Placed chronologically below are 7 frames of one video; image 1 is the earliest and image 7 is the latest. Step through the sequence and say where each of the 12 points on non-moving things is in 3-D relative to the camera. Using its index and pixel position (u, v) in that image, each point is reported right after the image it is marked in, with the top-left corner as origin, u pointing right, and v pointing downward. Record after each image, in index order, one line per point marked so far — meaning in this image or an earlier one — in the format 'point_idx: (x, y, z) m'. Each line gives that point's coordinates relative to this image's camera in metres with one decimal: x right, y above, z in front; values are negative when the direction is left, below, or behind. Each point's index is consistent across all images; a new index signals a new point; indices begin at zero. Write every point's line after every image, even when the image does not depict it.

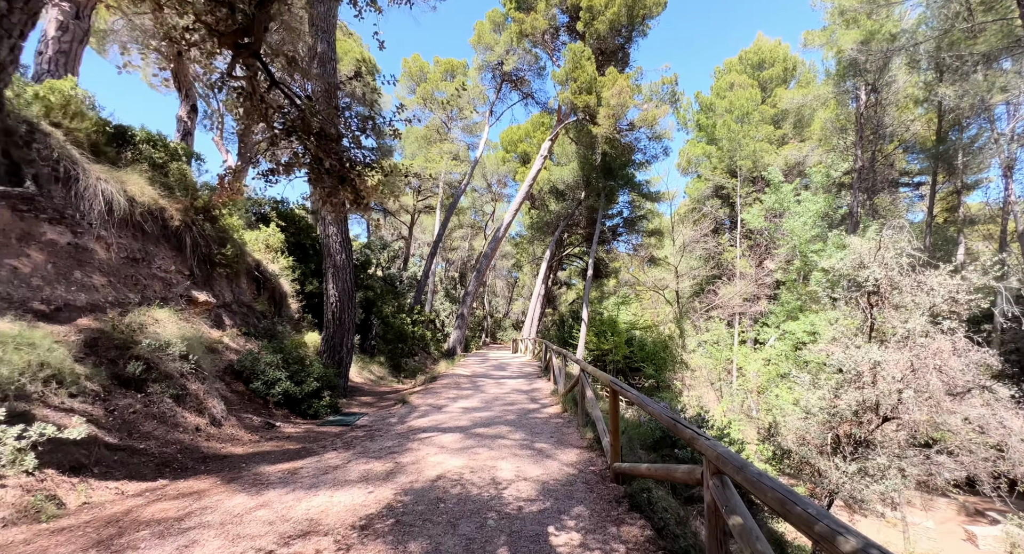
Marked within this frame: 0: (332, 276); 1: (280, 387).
0: (-2.7, 0.0, +6.4) m
1: (-2.6, -1.2, +4.7) m
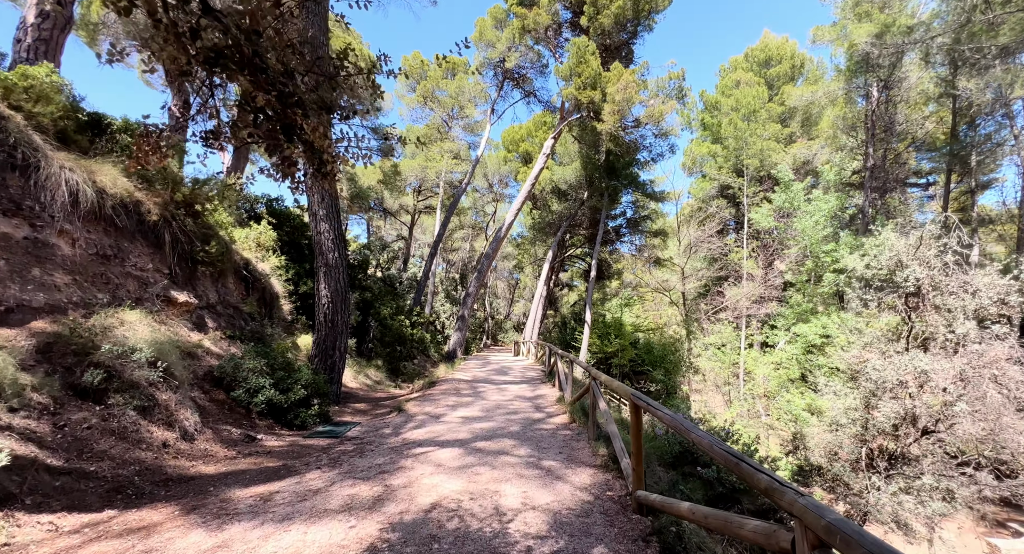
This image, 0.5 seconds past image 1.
0: (-2.7, 0.0, +6.0) m
1: (-2.5, -1.2, +4.4) m
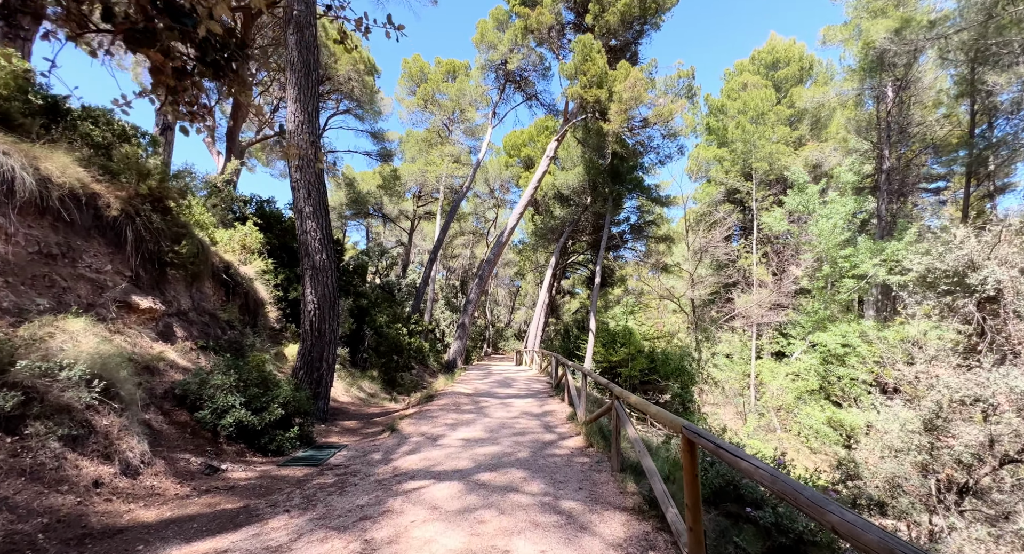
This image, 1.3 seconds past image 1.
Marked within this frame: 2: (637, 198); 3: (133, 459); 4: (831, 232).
0: (-2.6, 0.0, +5.5) m
1: (-2.5, -1.2, +3.8) m
2: (+5.5, +3.5, +18.9) m
3: (-2.6, -1.2, +2.9) m
4: (+9.5, +1.4, +12.6) m
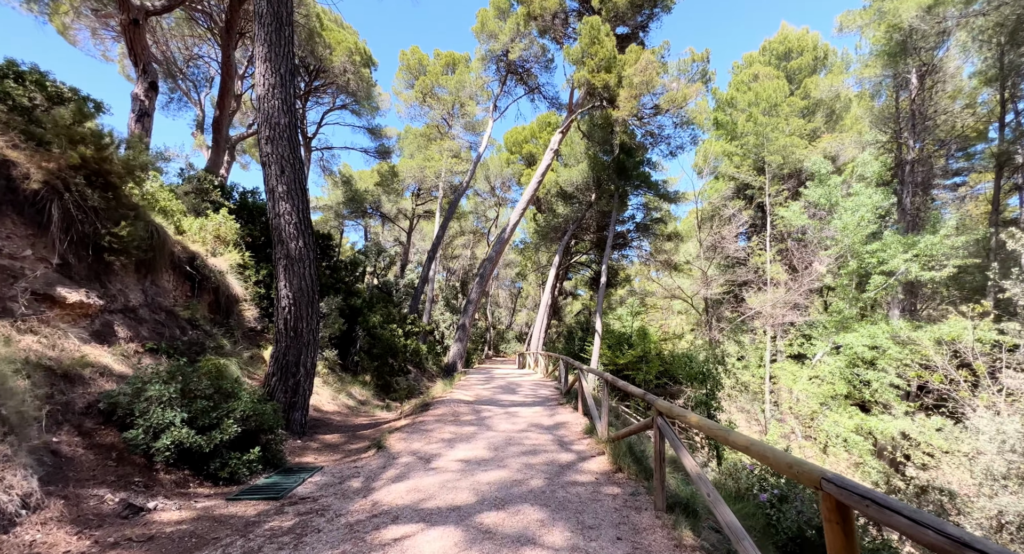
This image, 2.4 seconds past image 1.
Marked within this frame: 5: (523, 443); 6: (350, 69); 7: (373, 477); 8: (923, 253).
0: (-2.5, +0.1, +4.7) m
1: (-2.4, -1.1, +3.0) m
2: (+5.6, +3.5, +18.1) m
3: (-2.5, -1.1, +2.1) m
4: (+9.6, +1.4, +11.9) m
5: (+0.1, -1.7, +4.4) m
6: (-6.1, +7.9, +16.0) m
7: (-1.1, -1.6, +3.5) m
8: (+10.1, +0.6, +10.4) m
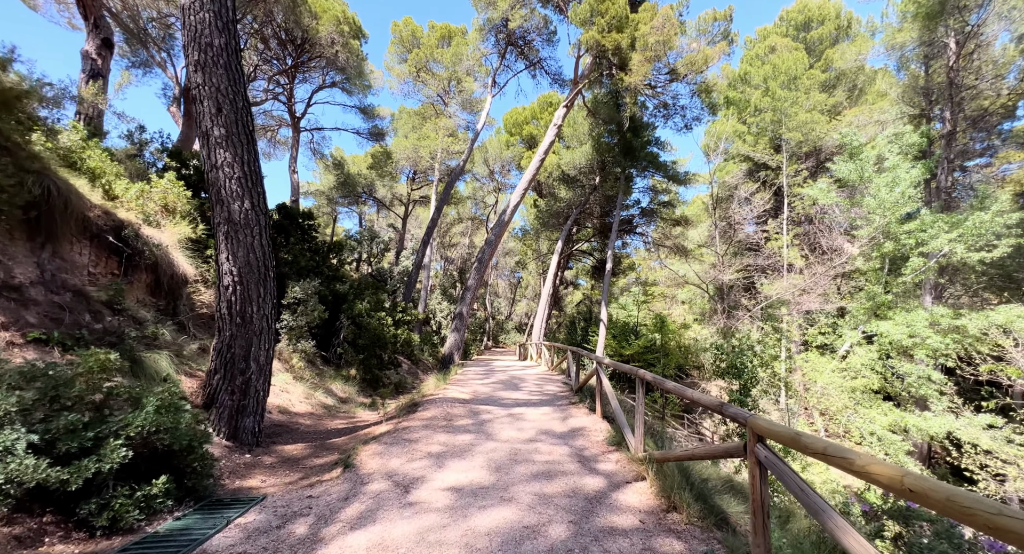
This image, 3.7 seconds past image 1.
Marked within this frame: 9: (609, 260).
0: (-2.5, +0.3, +3.7) m
1: (-2.3, -0.9, +2.0) m
2: (+5.6, +4.1, +17.0) m
3: (-2.4, -0.9, +1.1) m
4: (+9.6, +1.9, +10.8) m
5: (+0.2, -1.4, +3.4) m
6: (-6.1, +8.3, +14.8) m
7: (-1.1, -1.4, +2.5) m
8: (+10.1, +1.0, +9.4) m
9: (+4.0, +0.7, +17.5) m
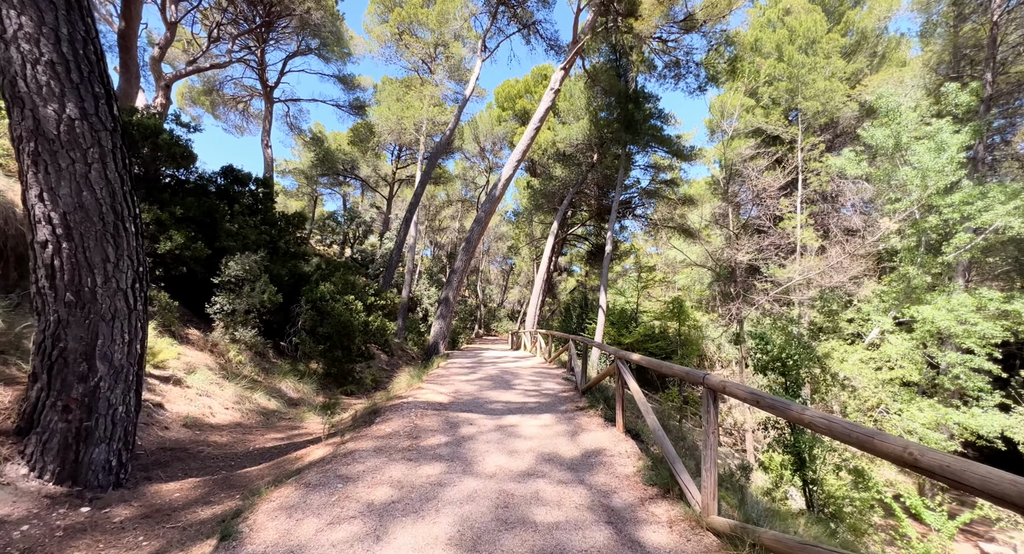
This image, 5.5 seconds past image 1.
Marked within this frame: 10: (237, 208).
0: (-2.5, +0.6, +2.3) m
1: (-2.4, -0.7, +0.7) m
2: (+5.3, +4.7, +15.7) m
3: (-2.4, -0.7, -0.2) m
4: (+9.4, +2.3, +9.6) m
5: (+0.1, -1.2, +2.1) m
6: (-6.4, +8.9, +13.1) m
7: (-1.1, -1.2, +1.2) m
8: (+9.9, +1.4, +8.2) m
9: (+3.7, +1.4, +16.2) m
10: (-4.6, +1.1, +7.0) m
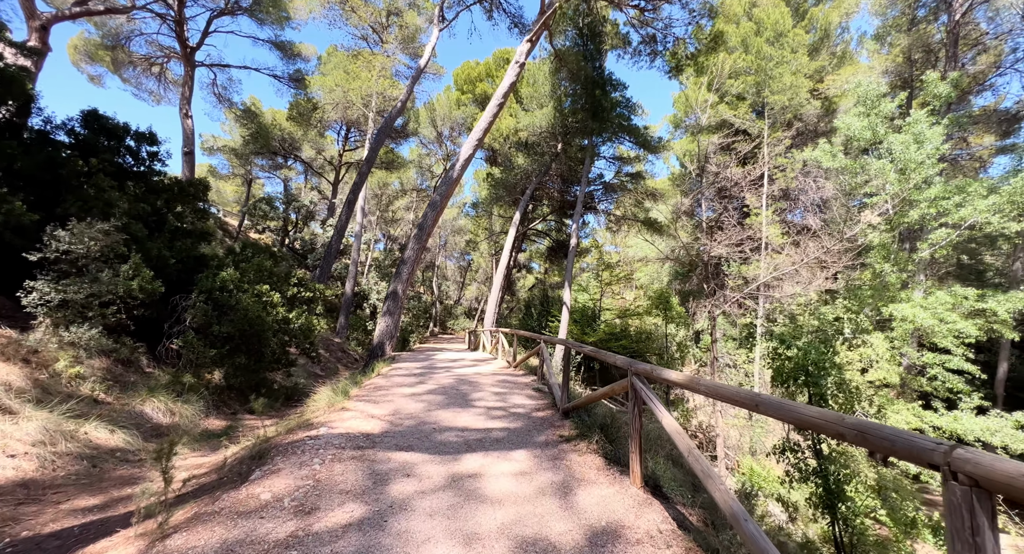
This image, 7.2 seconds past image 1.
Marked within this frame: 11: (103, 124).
0: (-2.6, +0.8, +0.7) m
1: (-2.3, -0.5, -0.9) m
2: (+3.9, +4.8, +14.8) m
3: (-2.3, -0.5, -1.8) m
4: (+8.6, +2.4, +9.2) m
5: (0.0, -1.0, +0.8) m
6: (-7.4, +9.2, +11.1) m
7: (-1.1, -1.0, -0.2) m
8: (+9.2, +1.5, +7.8) m
9: (+2.3, +1.6, +15.2) m
10: (-5.1, +1.4, +5.2) m
11: (-5.4, +2.0, +5.6) m
